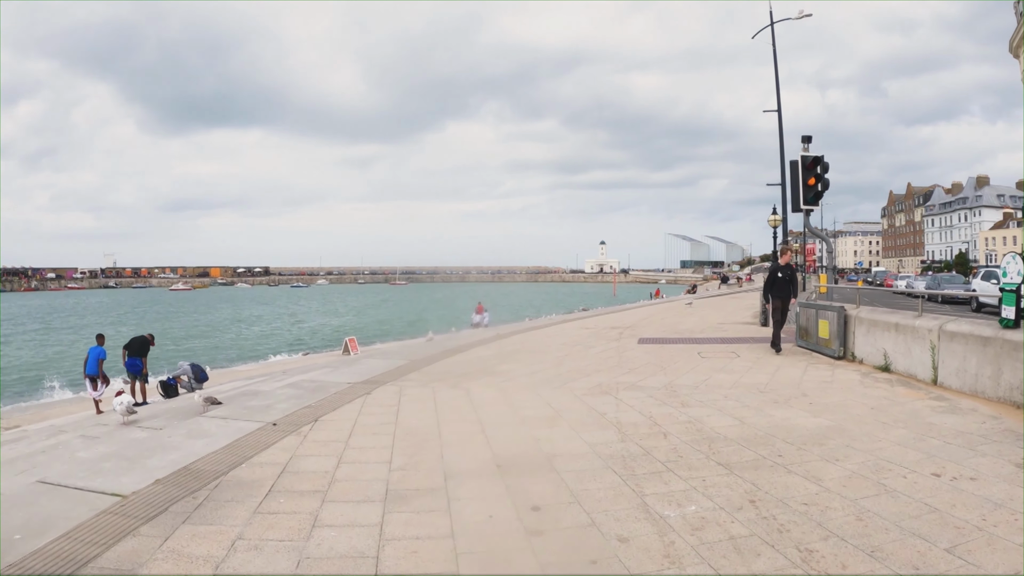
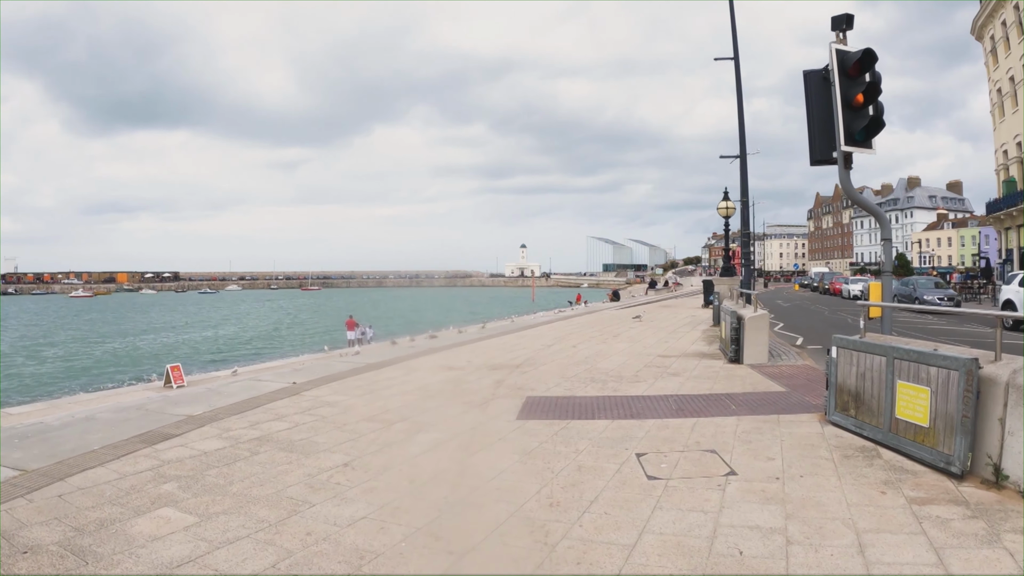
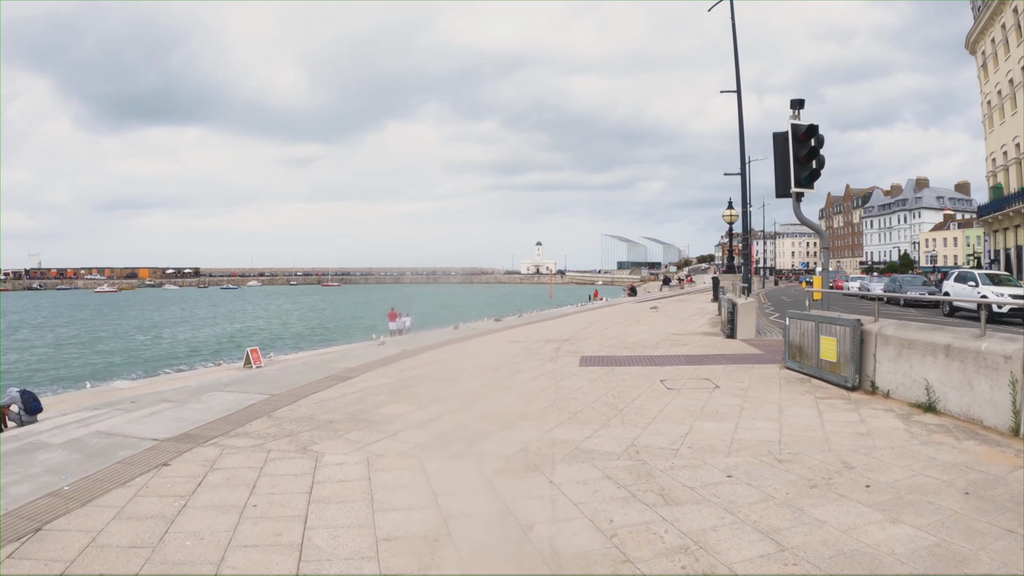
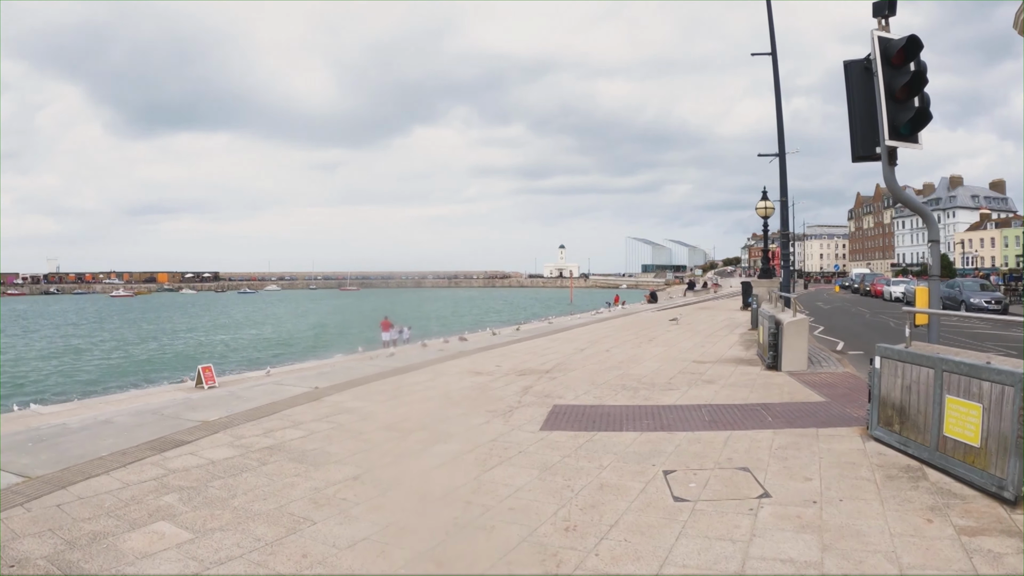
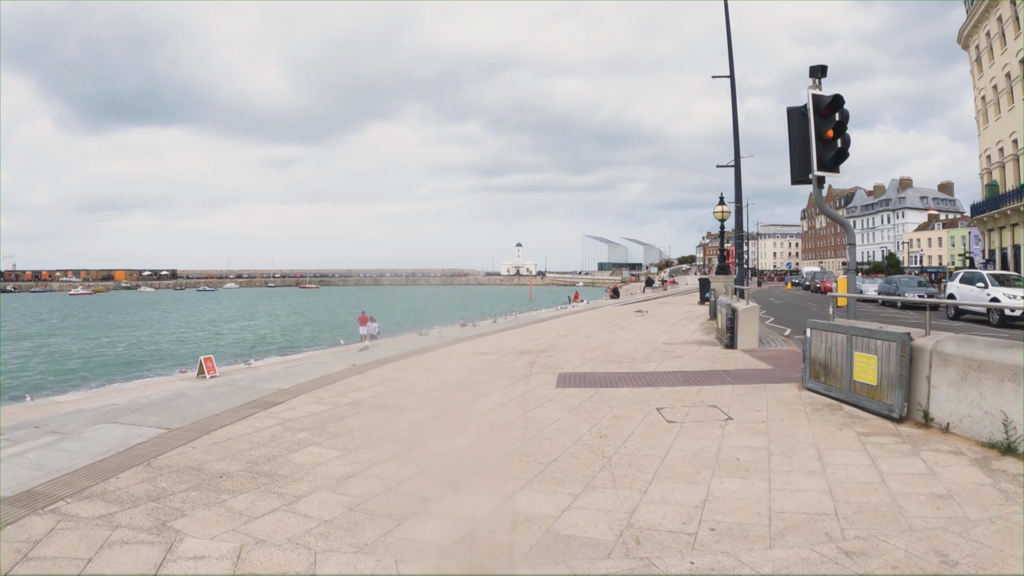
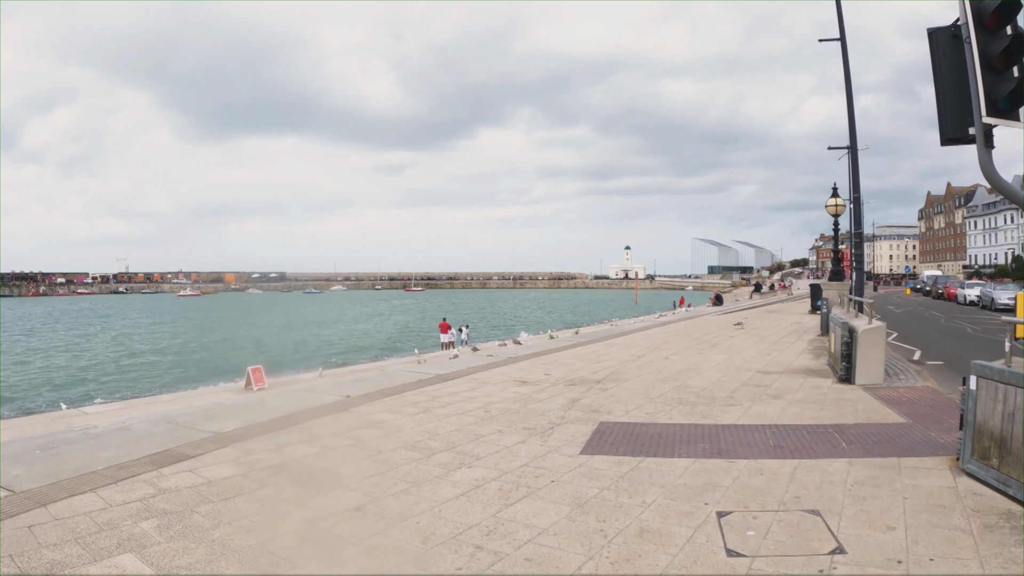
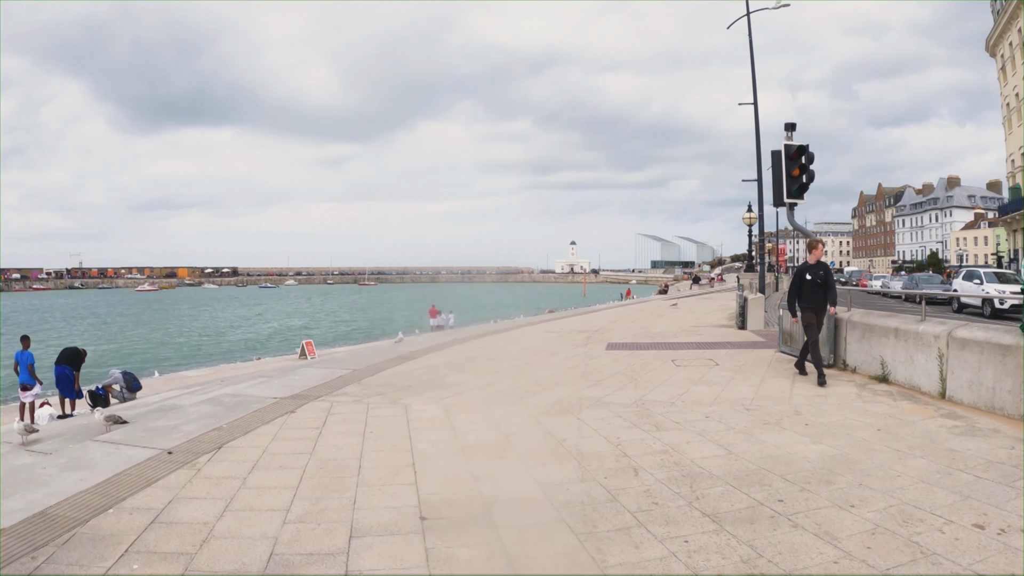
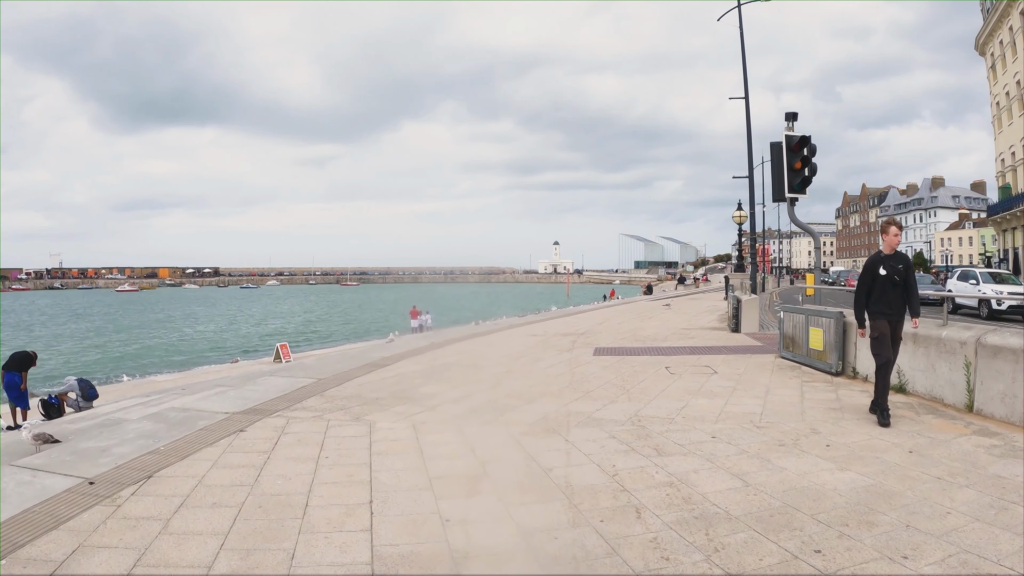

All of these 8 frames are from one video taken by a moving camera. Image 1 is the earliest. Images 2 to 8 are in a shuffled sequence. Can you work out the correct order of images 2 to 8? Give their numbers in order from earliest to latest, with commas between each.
7, 8, 3, 5, 2, 4, 6
